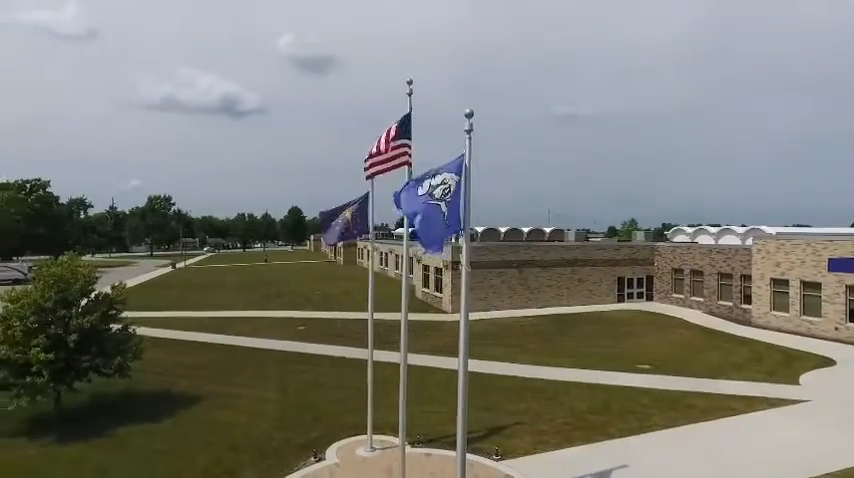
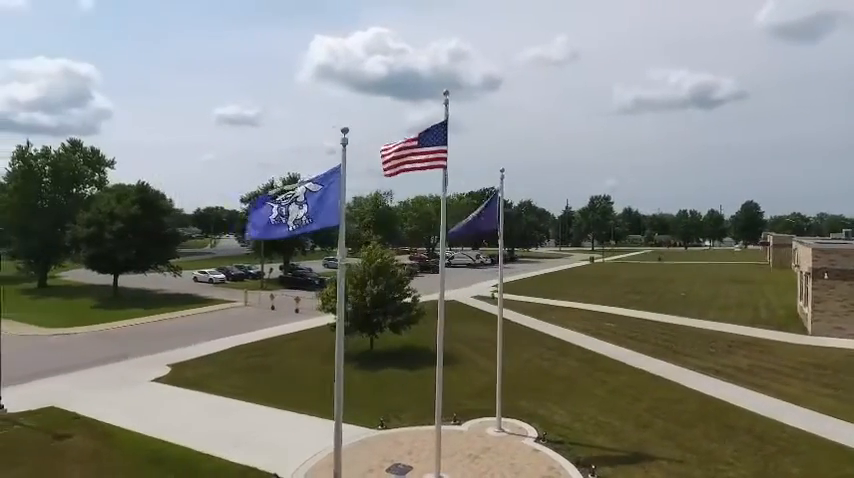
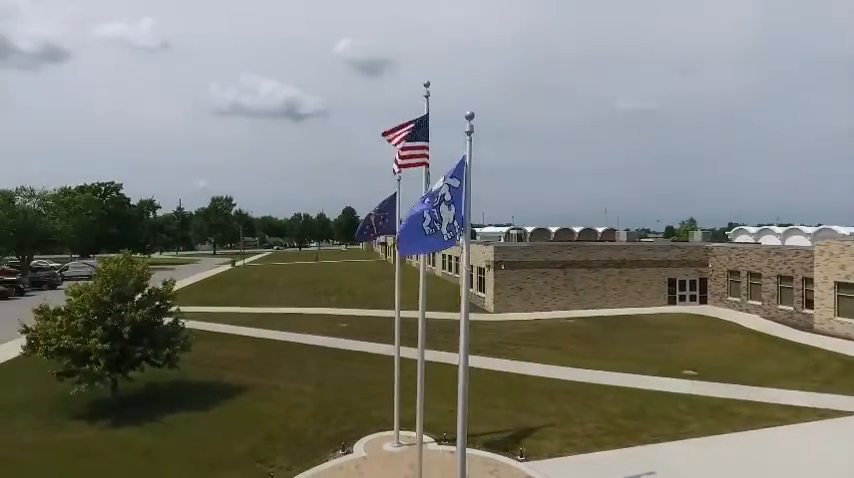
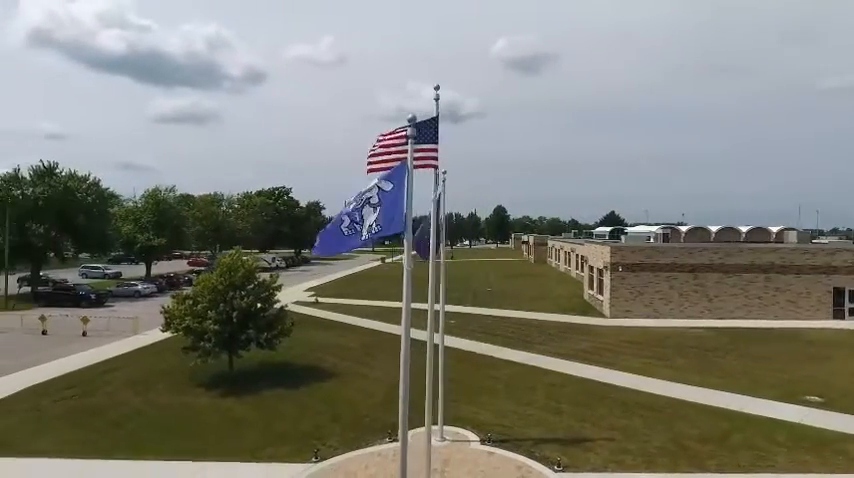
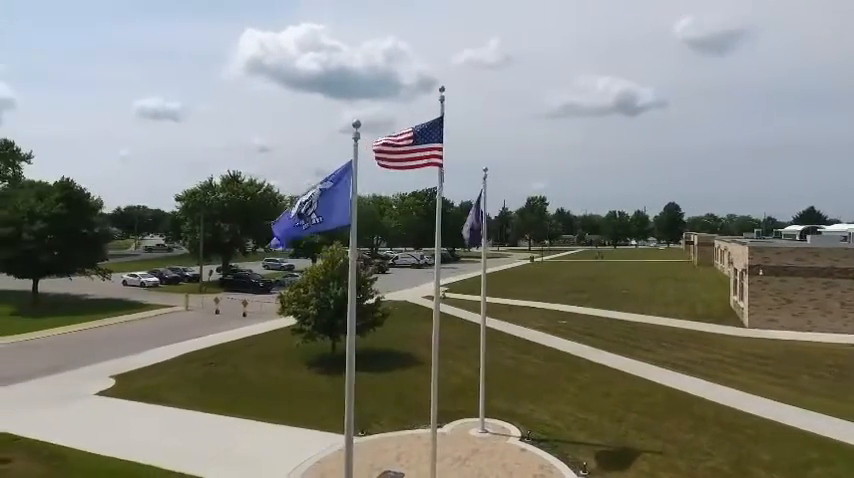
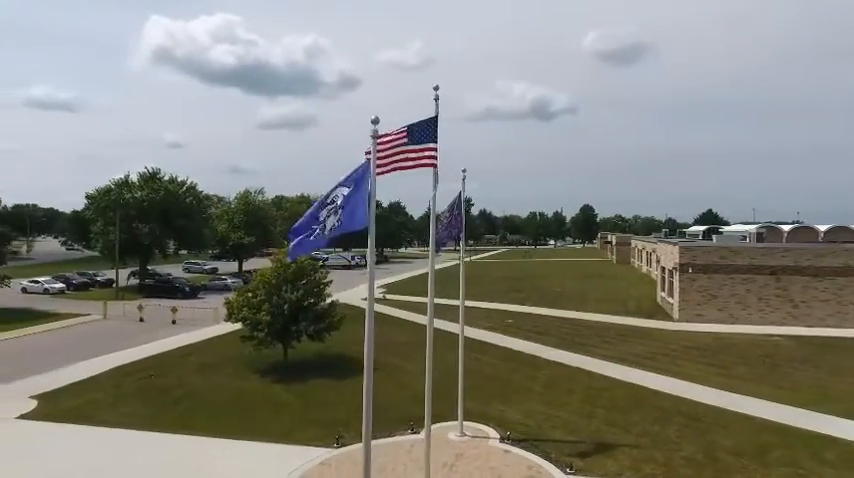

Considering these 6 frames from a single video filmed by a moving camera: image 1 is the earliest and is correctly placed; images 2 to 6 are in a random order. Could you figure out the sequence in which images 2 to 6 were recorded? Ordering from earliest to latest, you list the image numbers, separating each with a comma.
3, 4, 6, 5, 2
